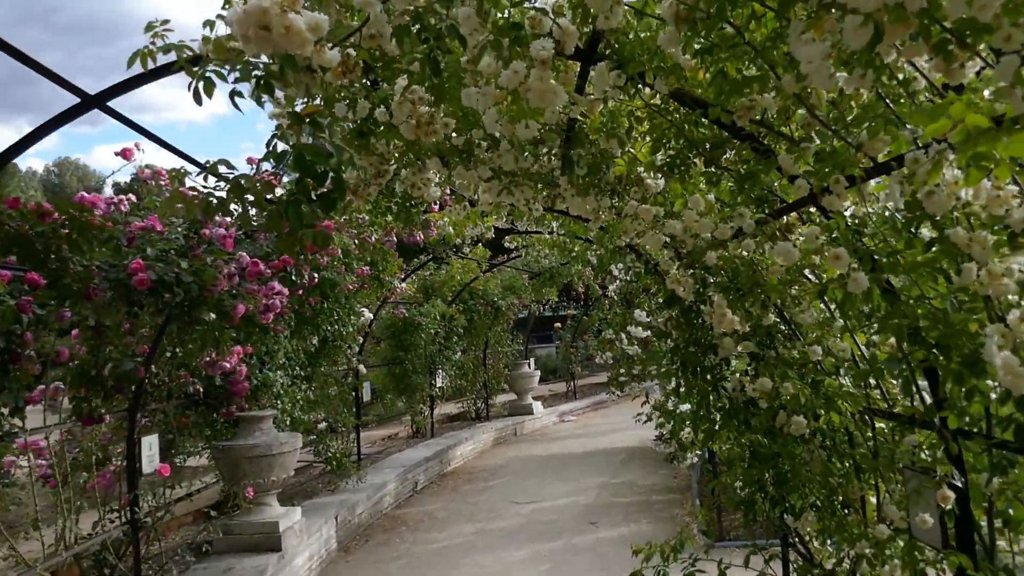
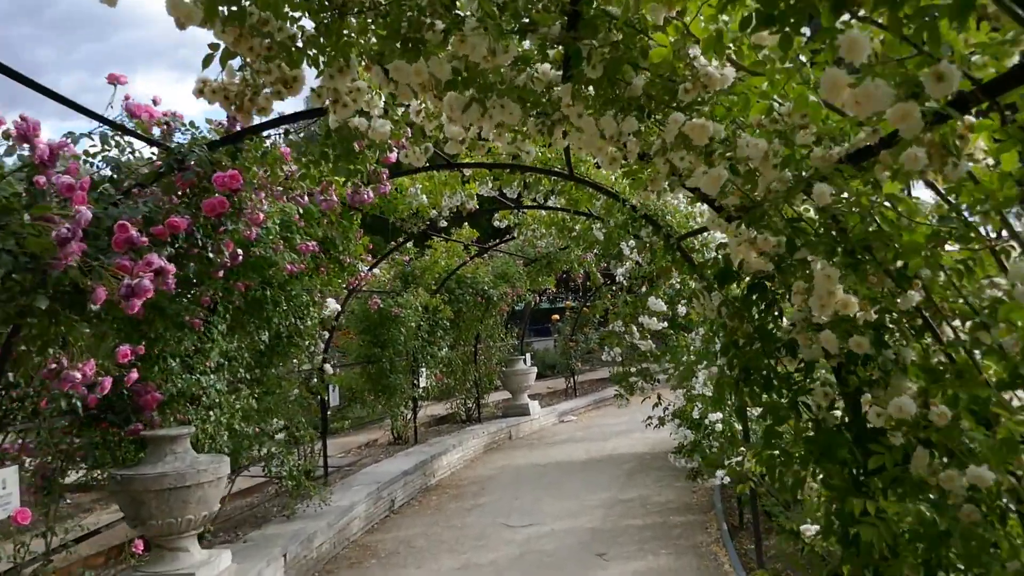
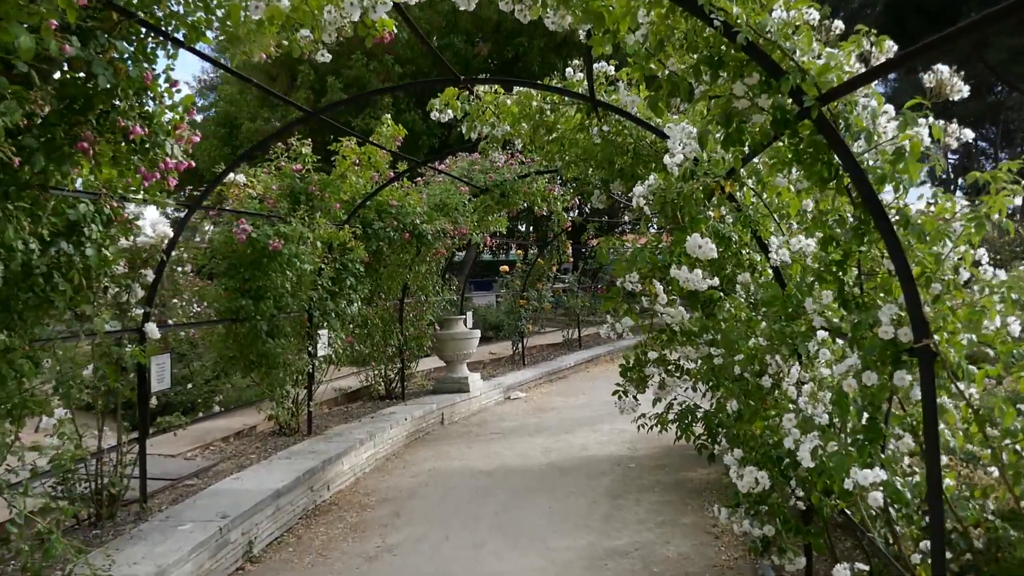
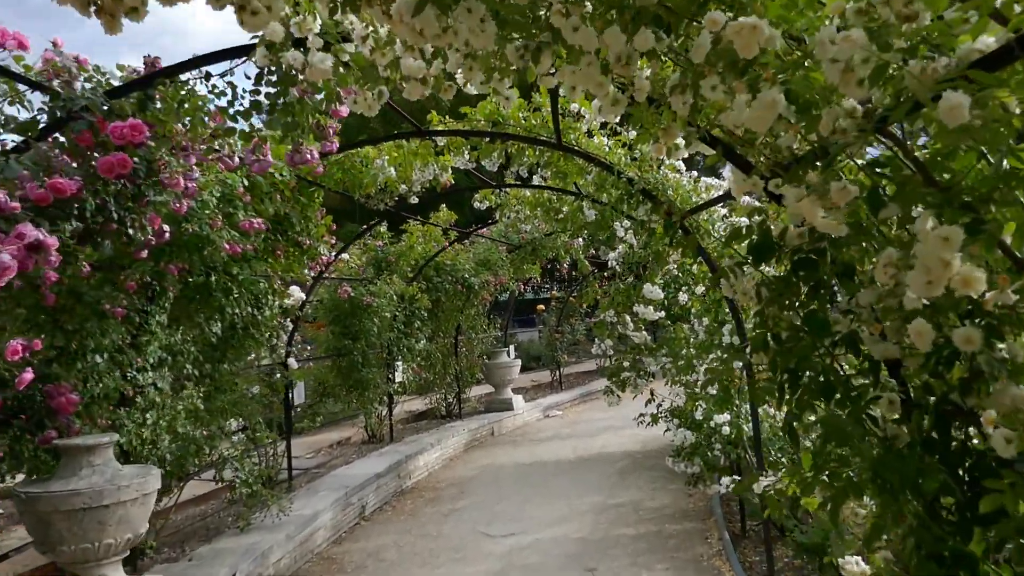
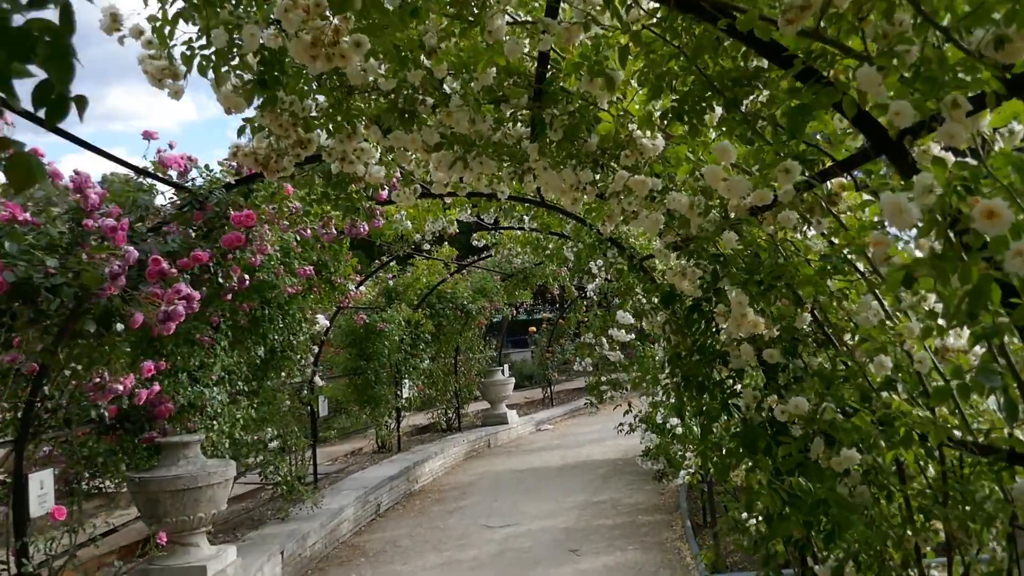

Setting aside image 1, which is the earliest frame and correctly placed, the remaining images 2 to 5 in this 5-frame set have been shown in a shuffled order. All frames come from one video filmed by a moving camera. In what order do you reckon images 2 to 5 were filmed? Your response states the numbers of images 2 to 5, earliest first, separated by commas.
5, 2, 4, 3
